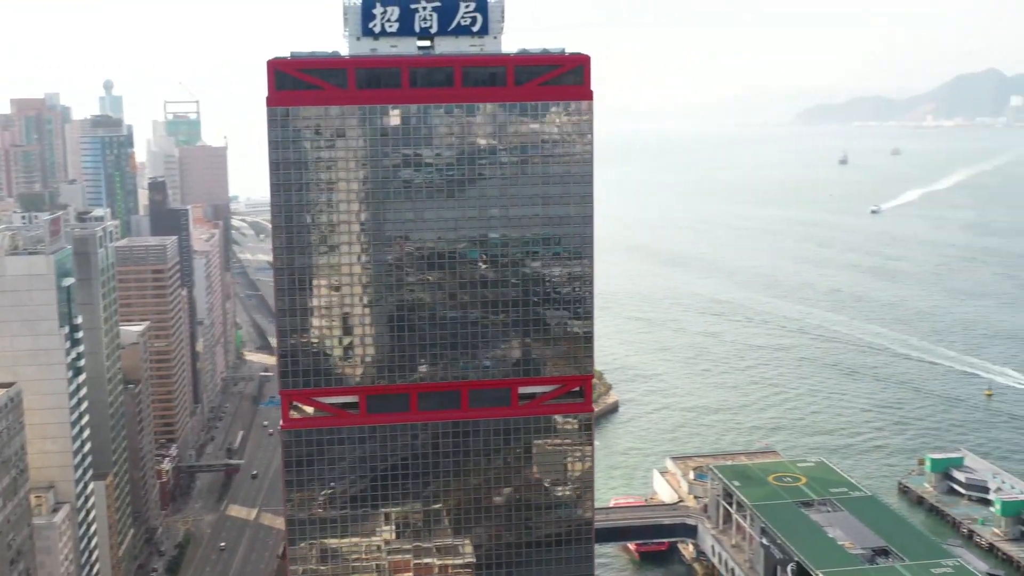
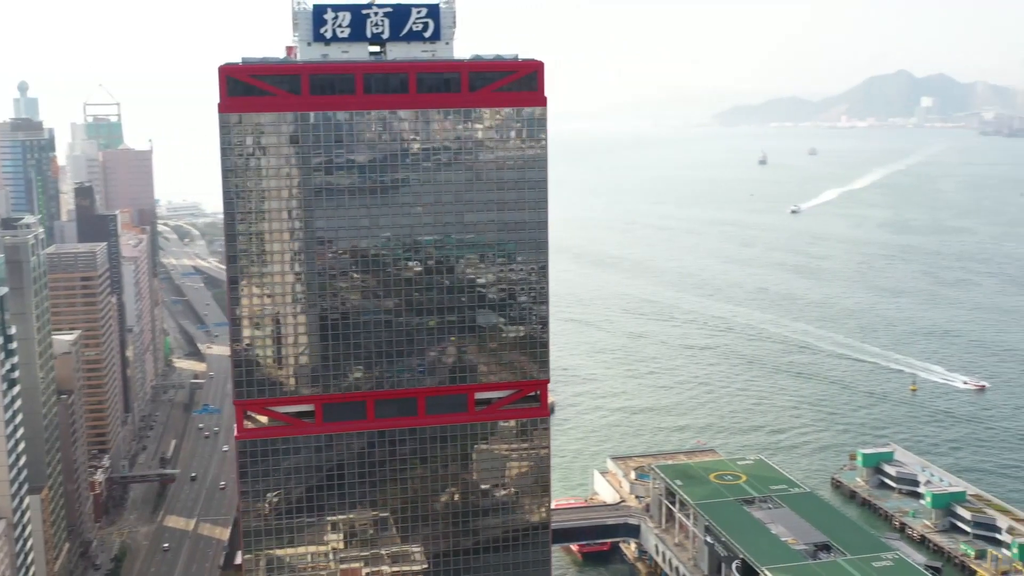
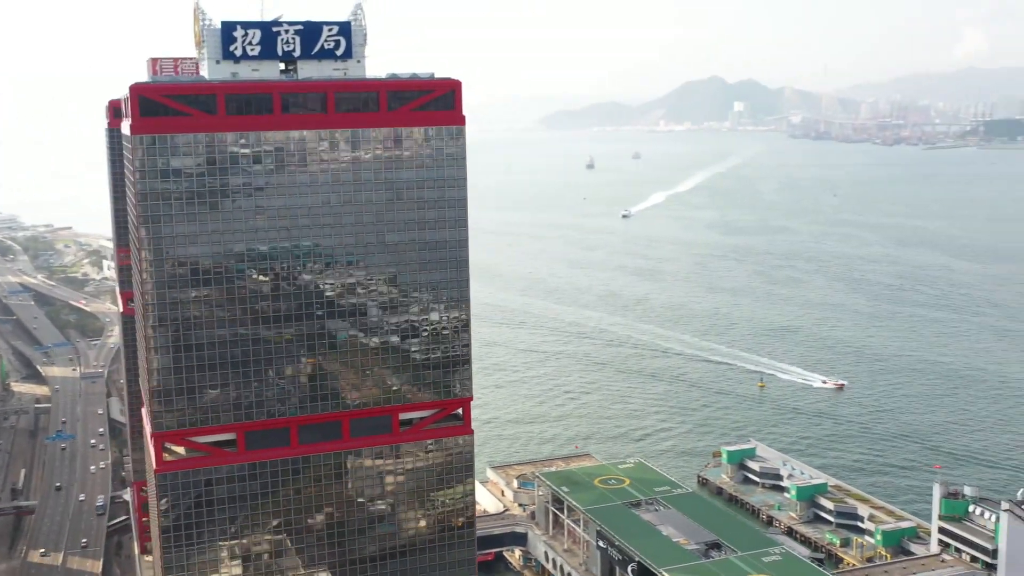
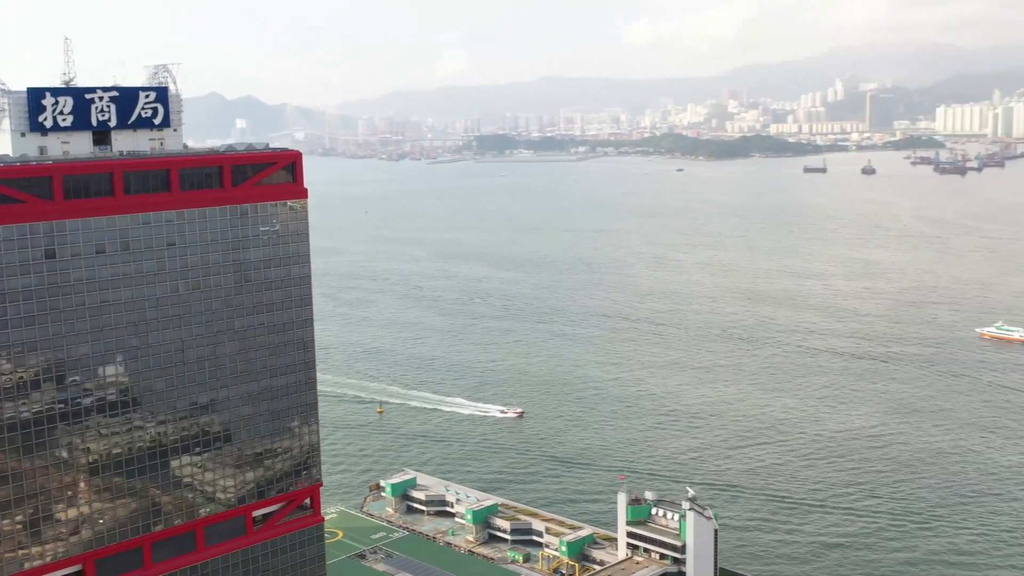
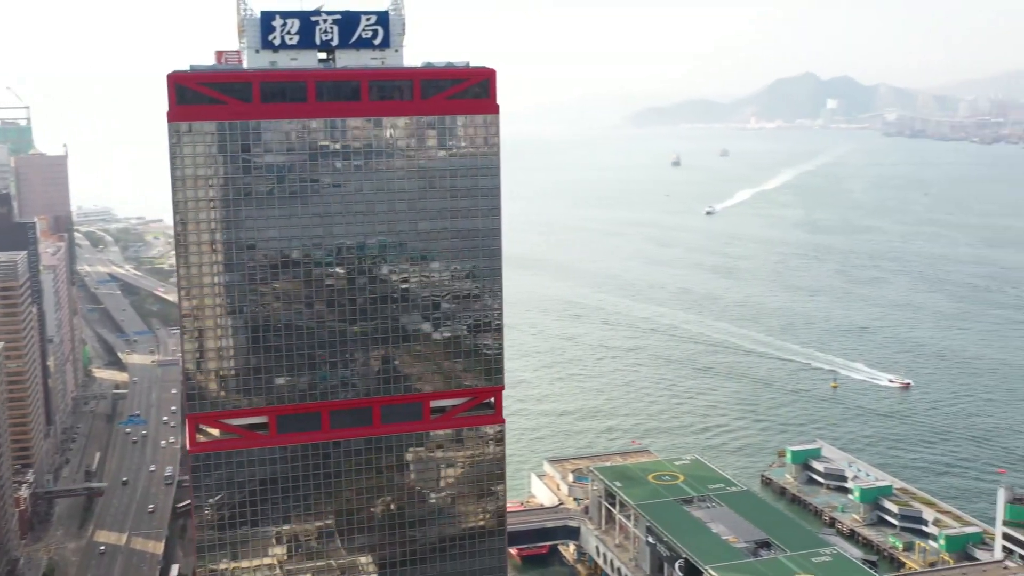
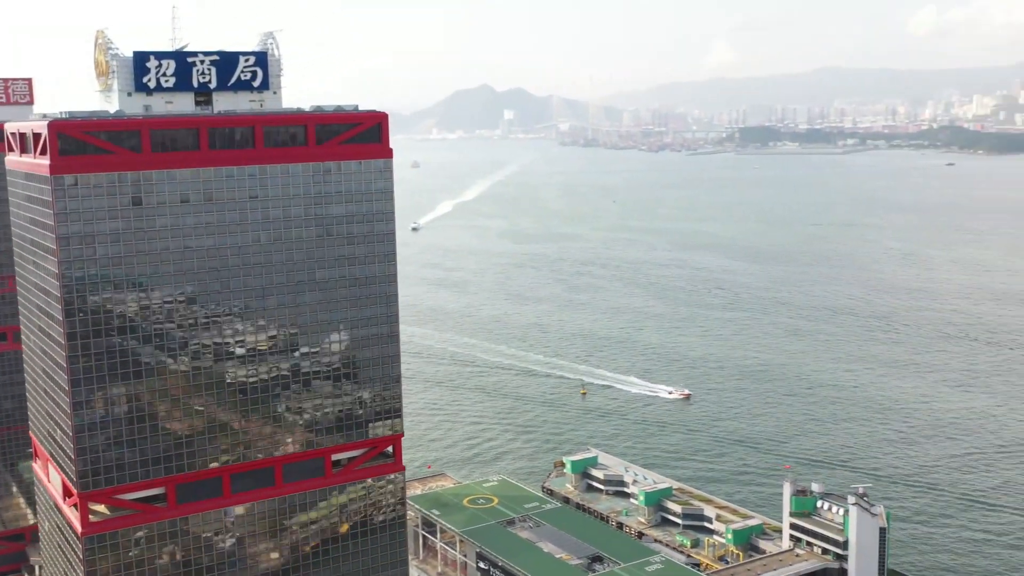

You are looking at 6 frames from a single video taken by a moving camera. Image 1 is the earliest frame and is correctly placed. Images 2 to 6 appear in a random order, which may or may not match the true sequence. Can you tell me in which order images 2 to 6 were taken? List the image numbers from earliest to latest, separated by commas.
2, 5, 3, 6, 4
